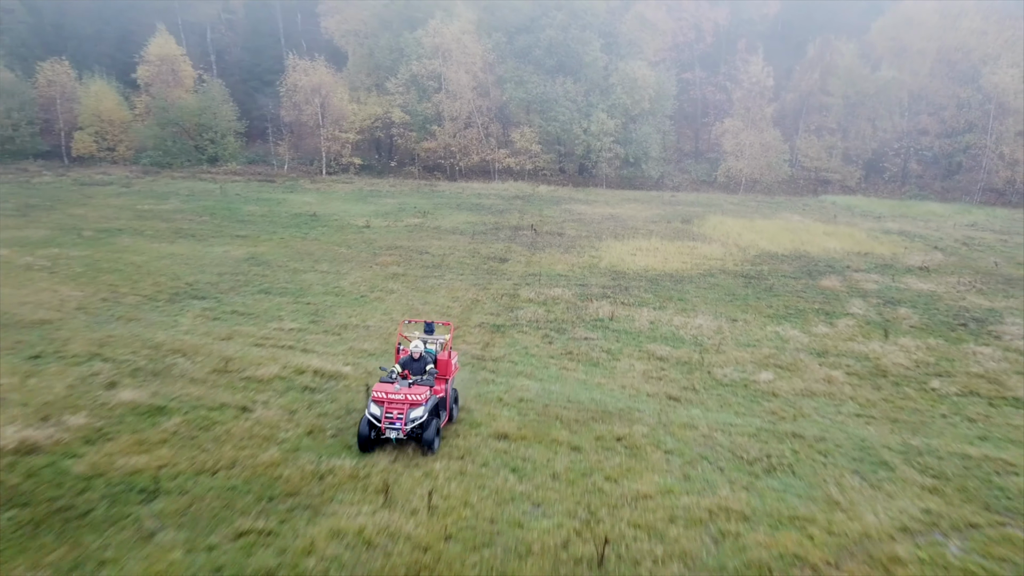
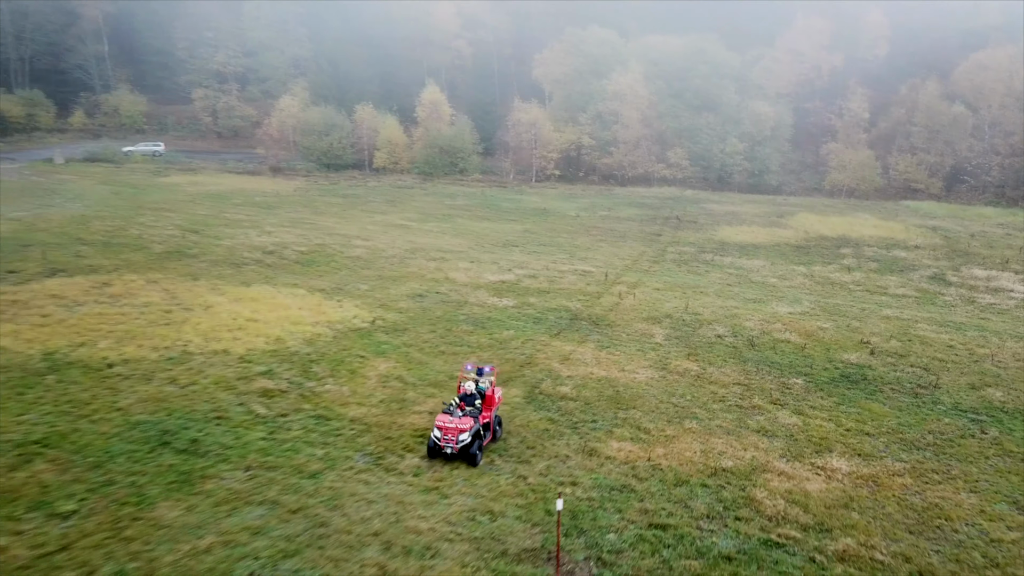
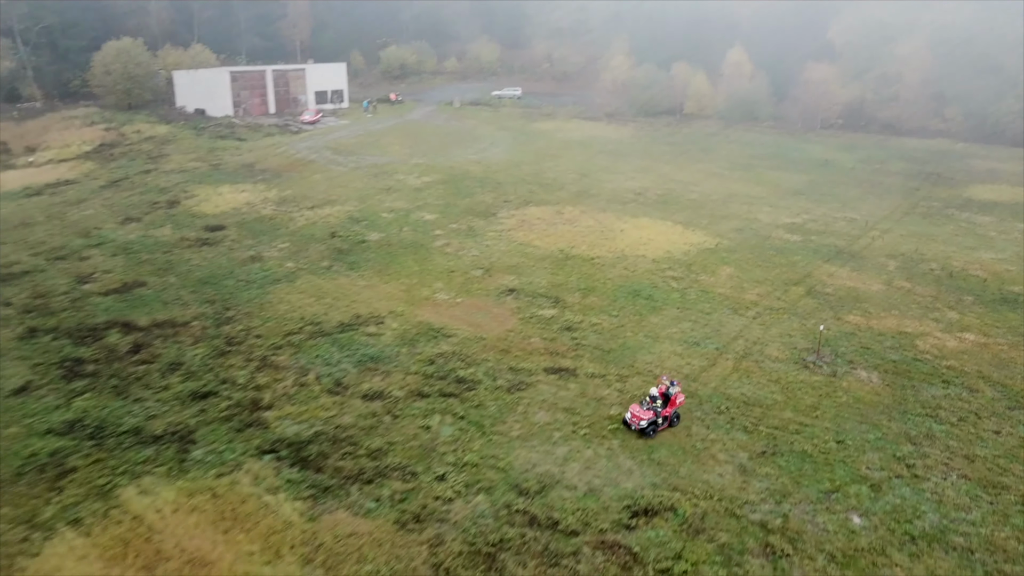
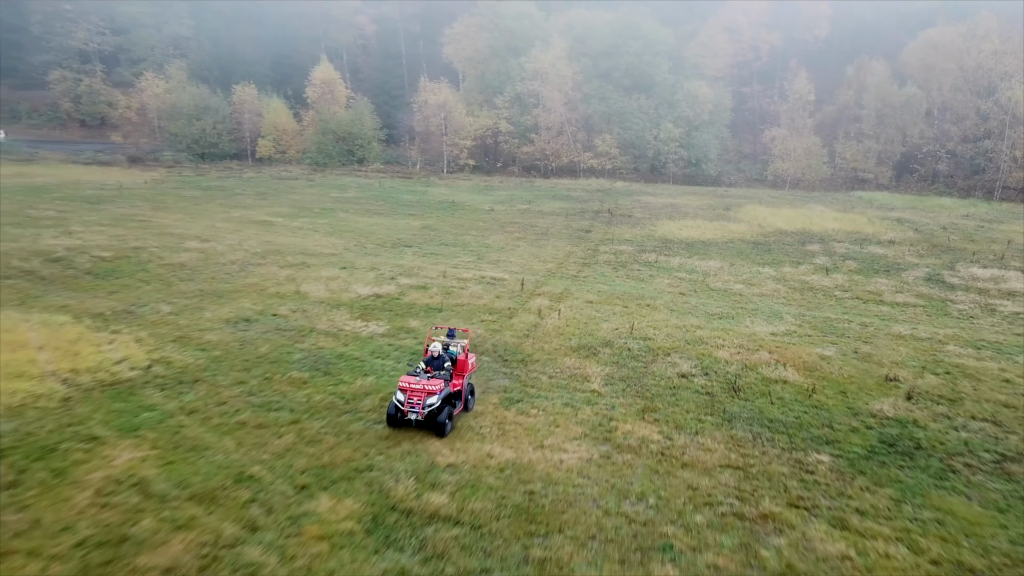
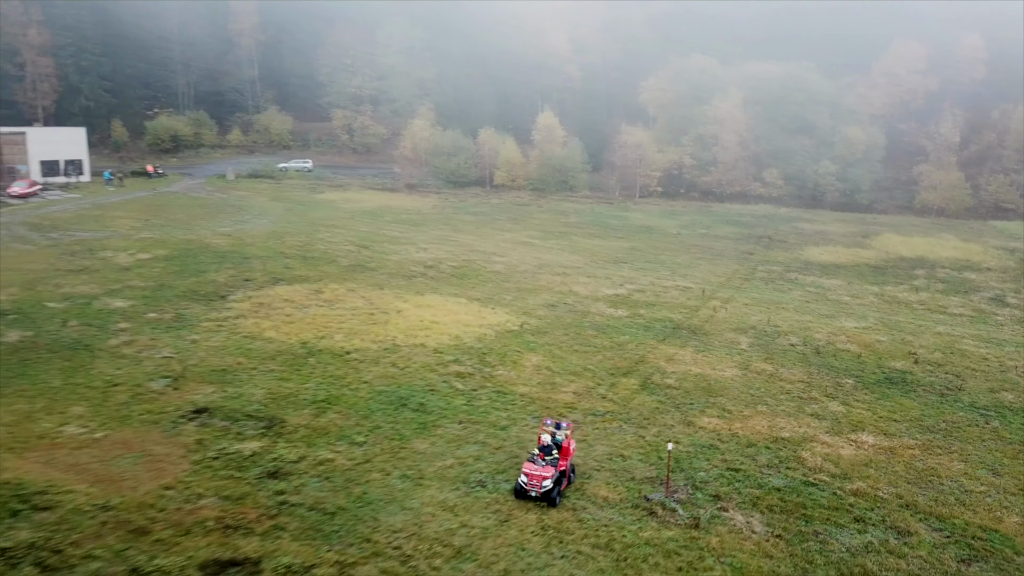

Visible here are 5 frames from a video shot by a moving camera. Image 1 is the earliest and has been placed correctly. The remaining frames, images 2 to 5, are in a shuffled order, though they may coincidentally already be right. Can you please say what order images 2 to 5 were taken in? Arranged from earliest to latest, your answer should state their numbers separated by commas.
4, 2, 5, 3
